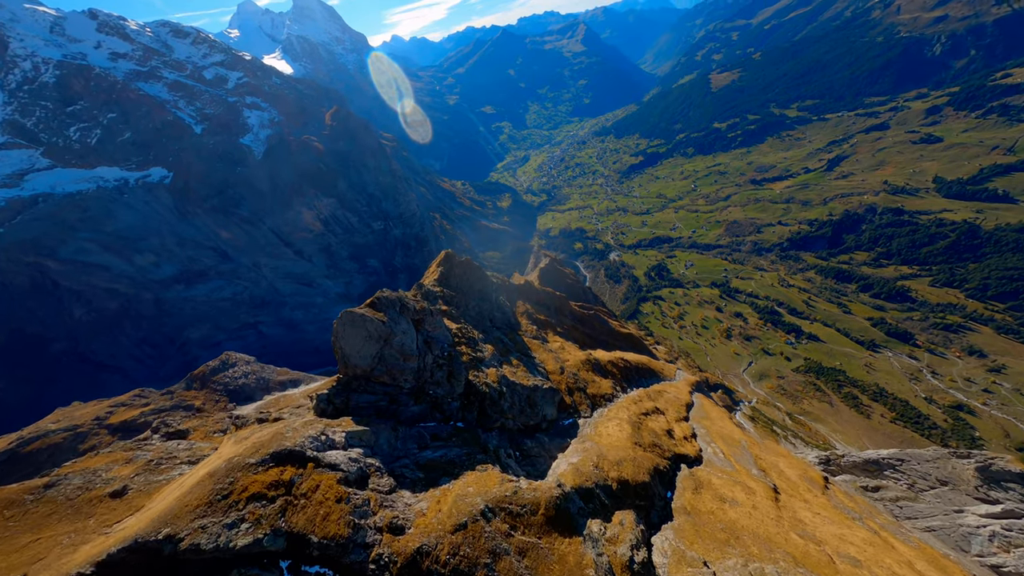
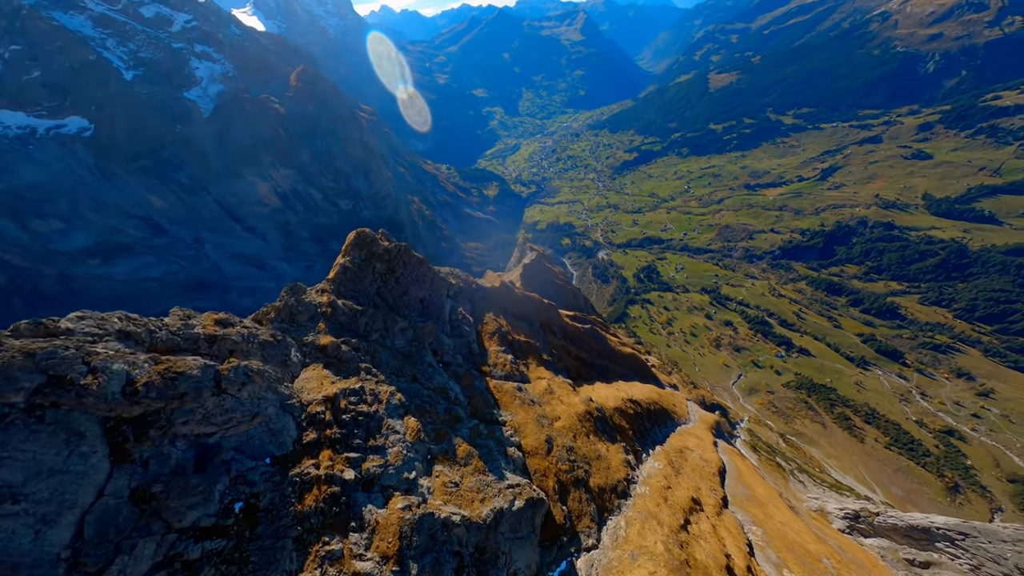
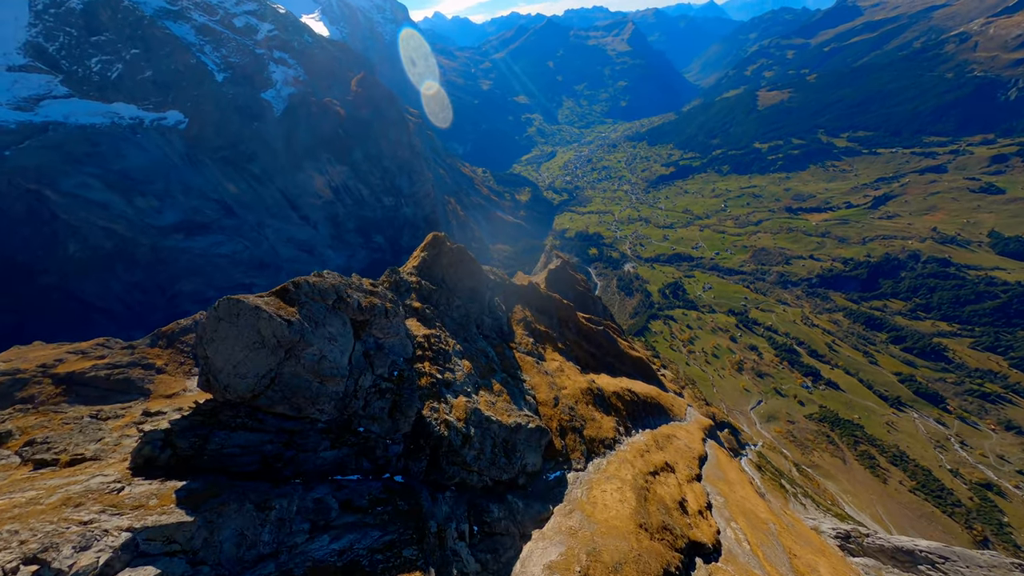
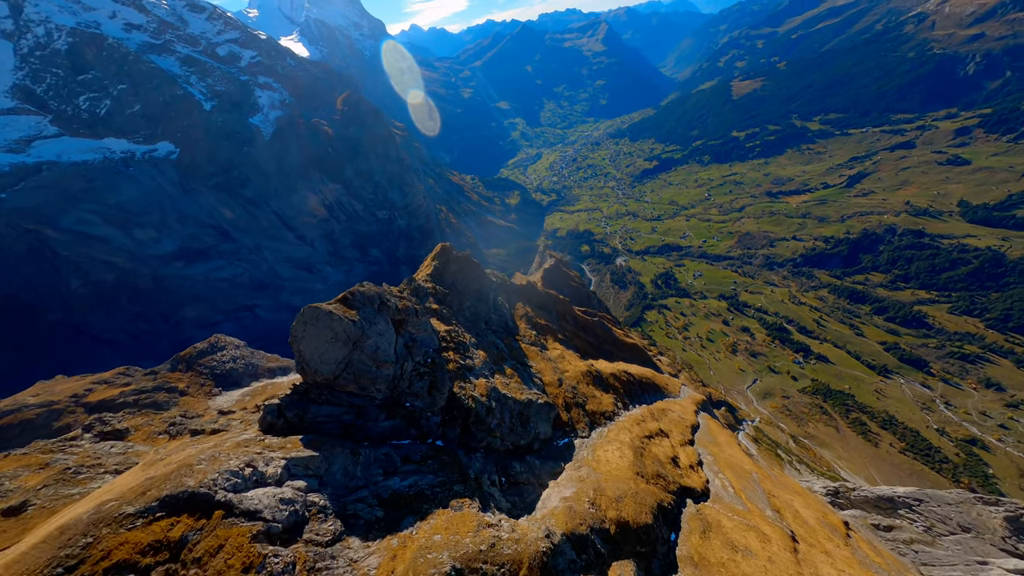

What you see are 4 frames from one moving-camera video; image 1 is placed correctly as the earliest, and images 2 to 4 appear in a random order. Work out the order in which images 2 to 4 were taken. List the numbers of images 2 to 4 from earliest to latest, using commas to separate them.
4, 3, 2
